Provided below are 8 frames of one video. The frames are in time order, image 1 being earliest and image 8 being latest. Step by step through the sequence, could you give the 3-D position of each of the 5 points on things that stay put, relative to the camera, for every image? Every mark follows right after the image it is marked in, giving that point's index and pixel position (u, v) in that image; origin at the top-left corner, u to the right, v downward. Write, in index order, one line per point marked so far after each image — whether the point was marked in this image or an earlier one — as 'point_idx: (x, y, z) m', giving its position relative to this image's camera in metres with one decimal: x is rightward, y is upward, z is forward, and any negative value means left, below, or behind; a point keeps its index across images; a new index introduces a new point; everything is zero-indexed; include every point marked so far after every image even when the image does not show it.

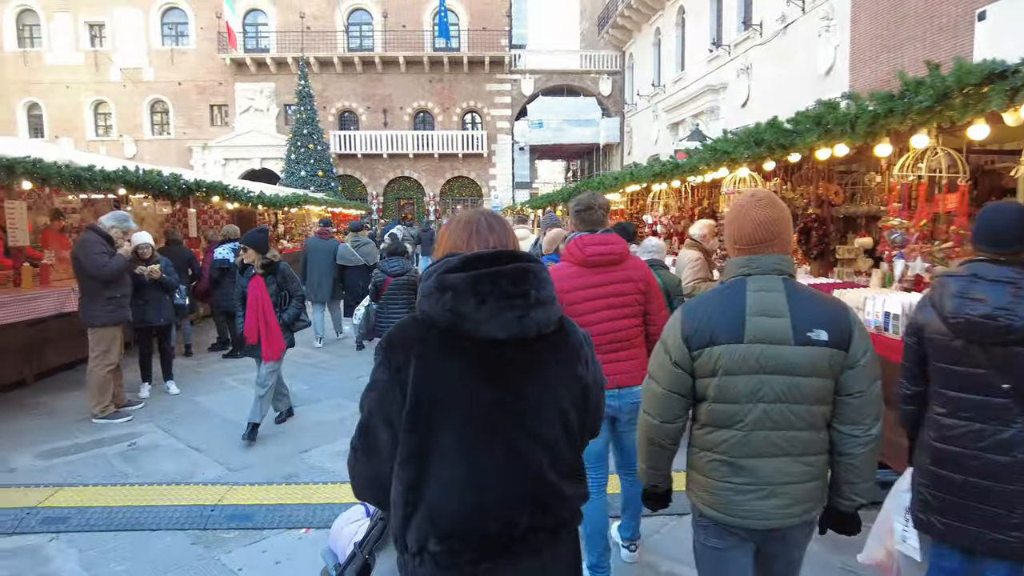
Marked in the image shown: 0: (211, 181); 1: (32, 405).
0: (-3.8, +1.4, +8.7) m
1: (-4.2, -1.1, +5.9) m
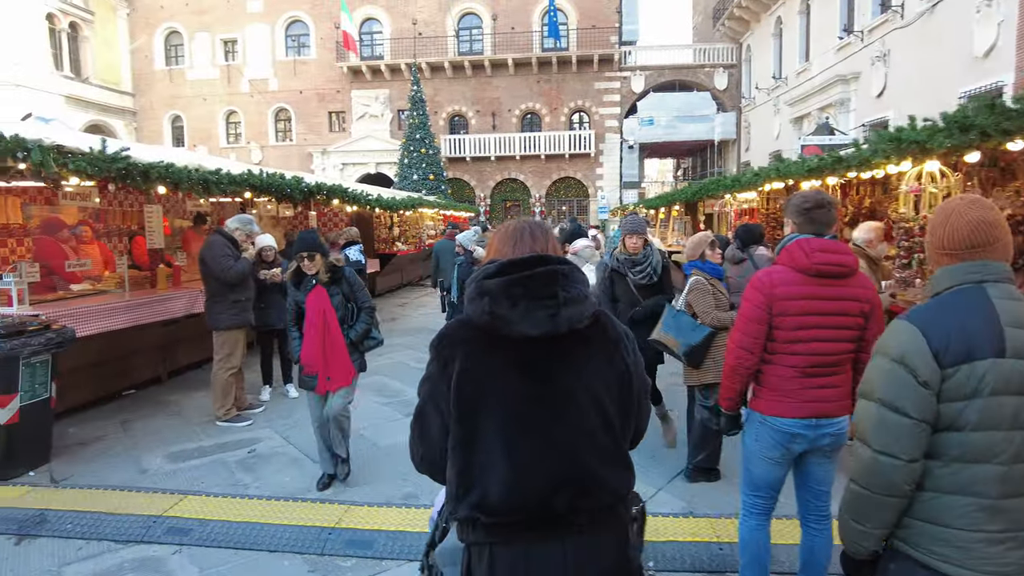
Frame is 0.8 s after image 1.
0: (-2.3, +1.4, +8.8) m
1: (-3.2, -1.1, +6.1) m
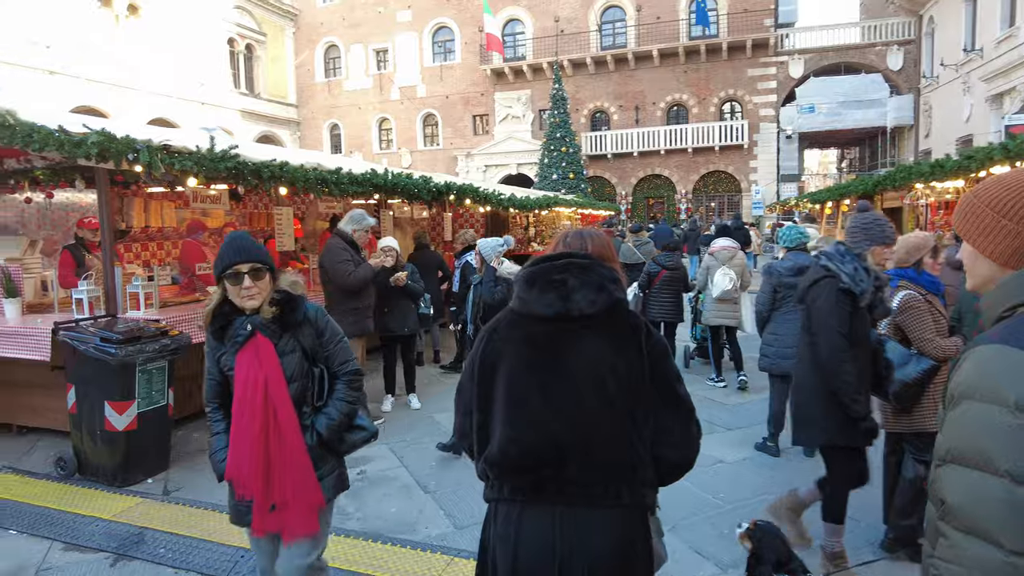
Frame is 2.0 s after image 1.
0: (-0.6, +1.3, +8.4) m
1: (-2.0, -1.1, +5.9) m
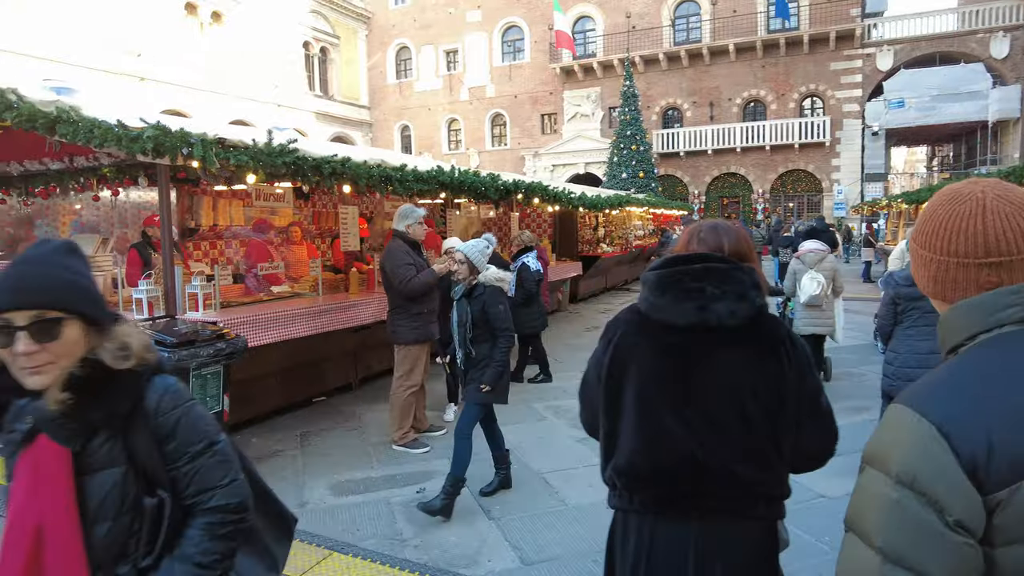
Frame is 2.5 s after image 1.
0: (+0.3, +1.3, +8.1) m
1: (-1.4, -1.1, +5.7) m
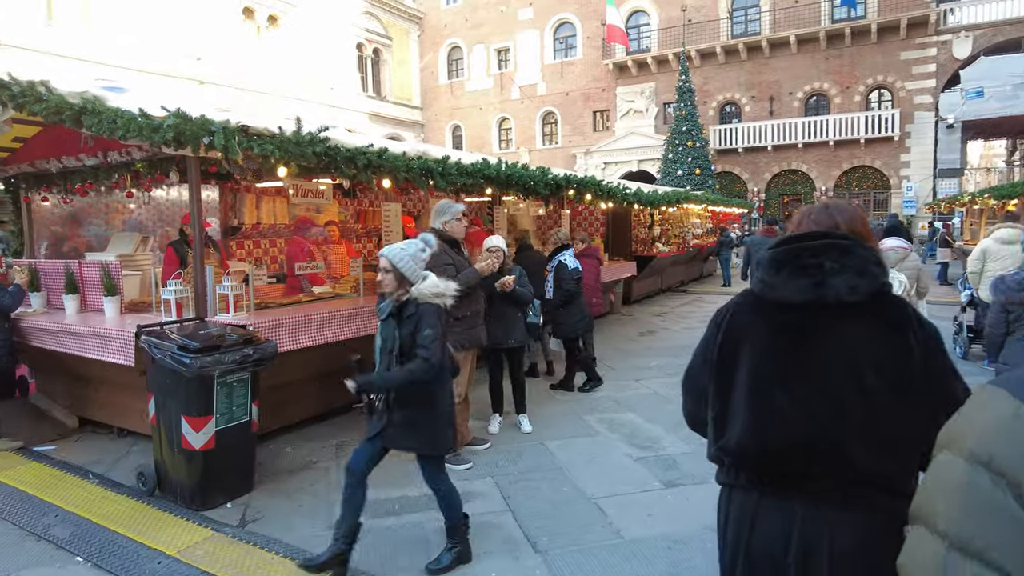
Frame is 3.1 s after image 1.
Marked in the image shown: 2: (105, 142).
0: (+0.9, +1.3, +7.6) m
1: (-1.0, -1.1, +5.4) m
2: (-2.9, +1.1, +4.8) m
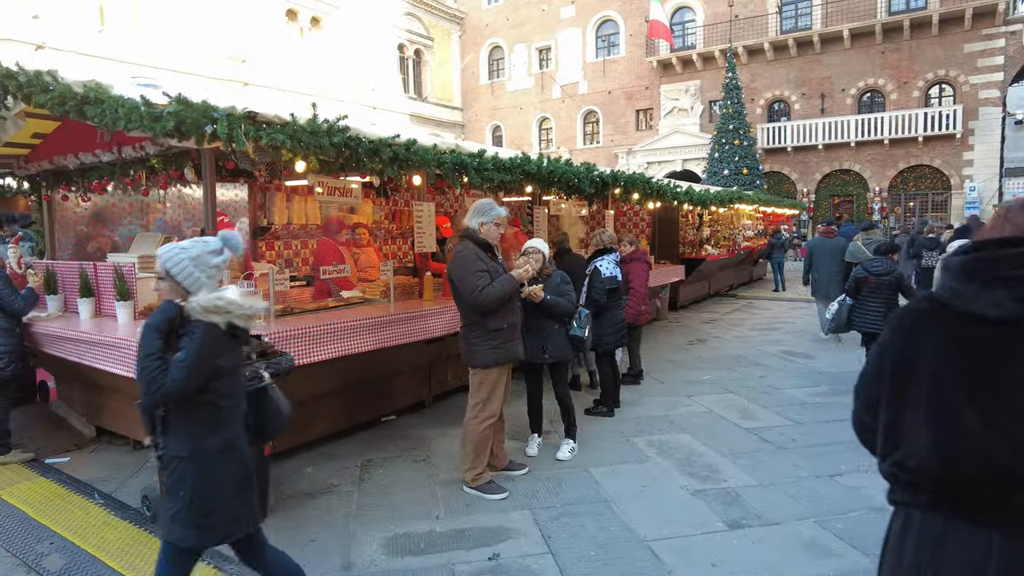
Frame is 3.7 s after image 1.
0: (+1.3, +1.2, +7.1) m
1: (-0.7, -1.2, +5.0) m
2: (-2.7, +1.0, +4.5) m
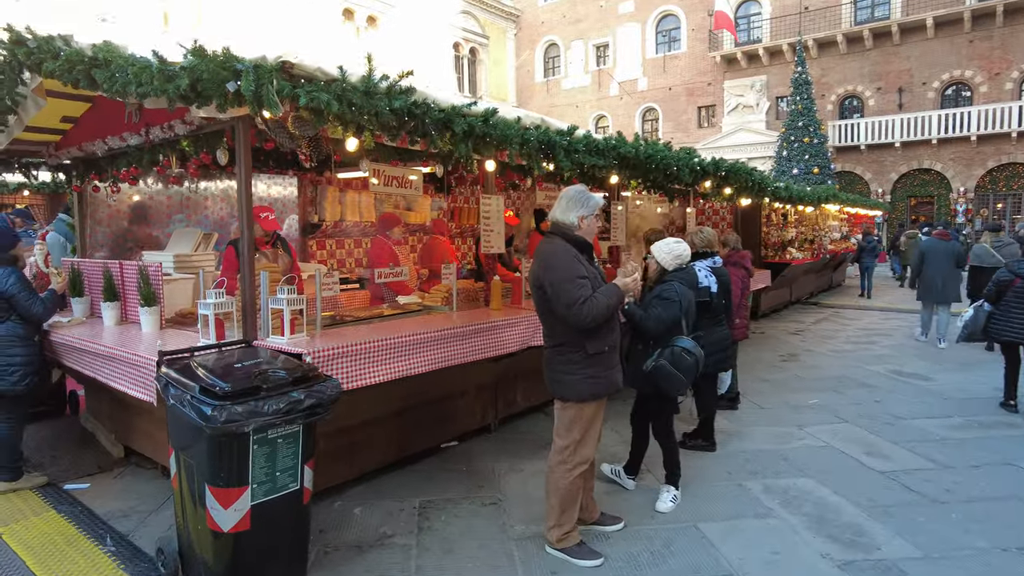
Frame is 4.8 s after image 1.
0: (+2.0, +1.1, +6.1) m
1: (-0.2, -1.2, +4.2) m
2: (-2.1, +1.0, +3.9) m
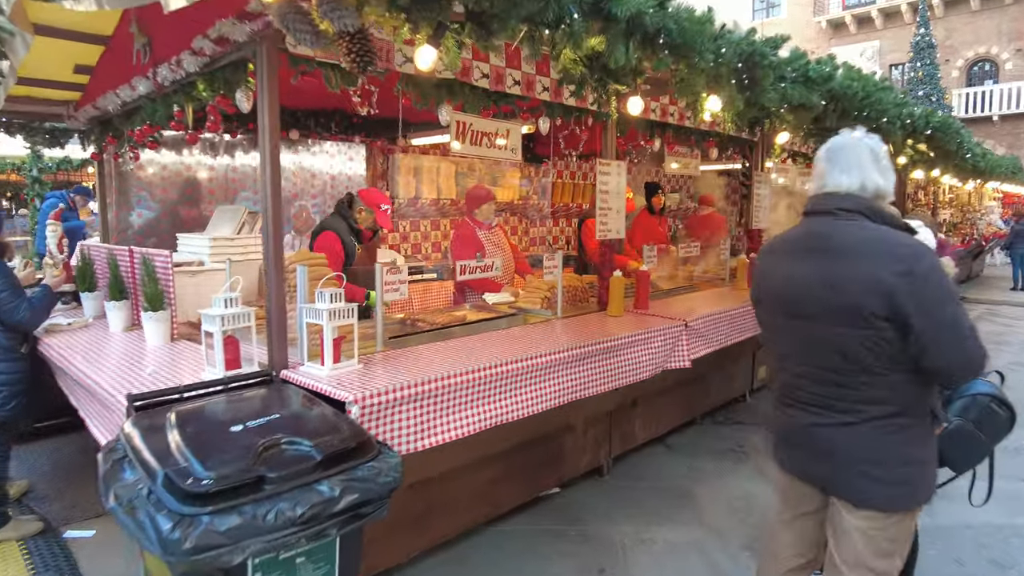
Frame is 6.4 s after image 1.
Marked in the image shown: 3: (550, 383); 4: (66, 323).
0: (+2.8, +1.1, +4.6) m
1: (+0.4, -1.2, +3.0) m
2: (-1.5, +1.0, +2.8) m
3: (+0.1, -0.4, +2.7) m
4: (-2.3, -0.2, +3.5) m
